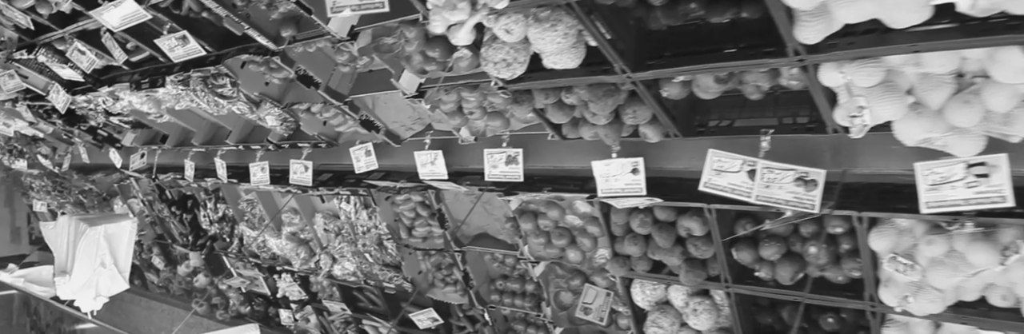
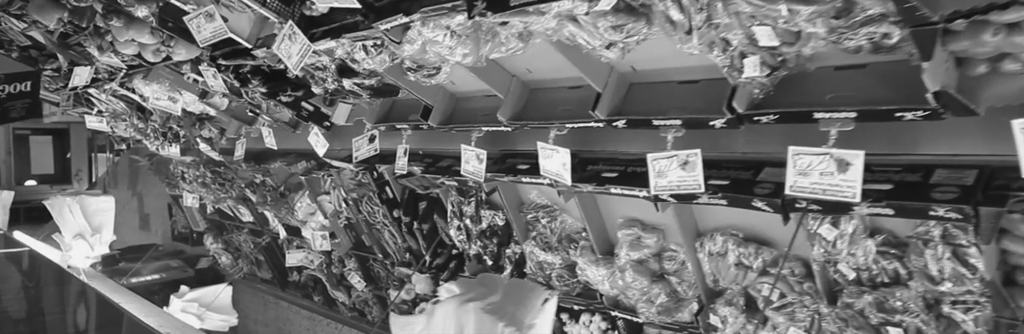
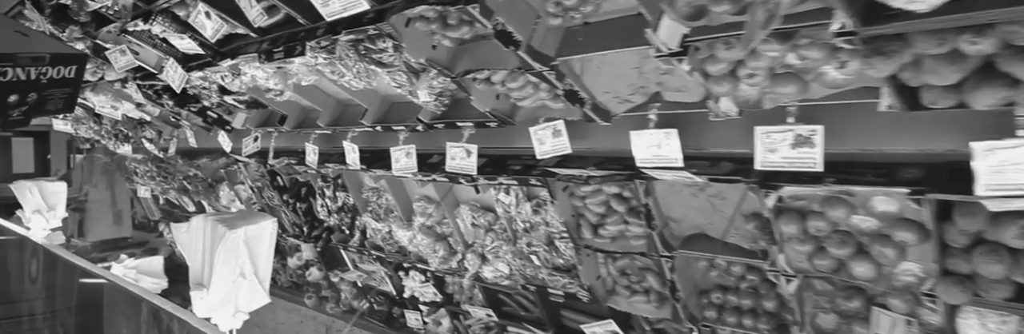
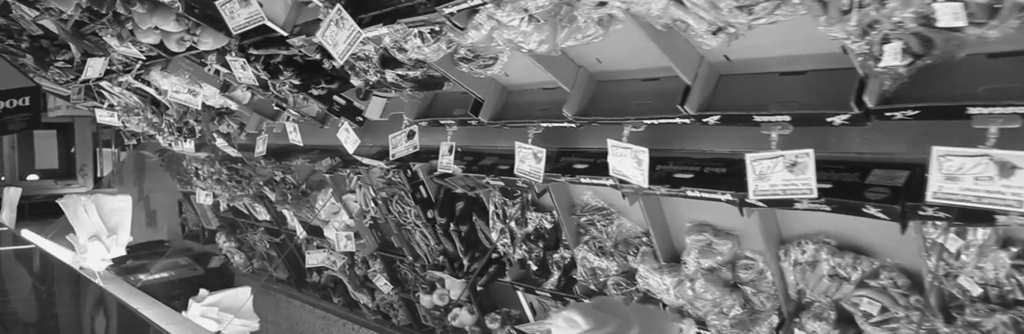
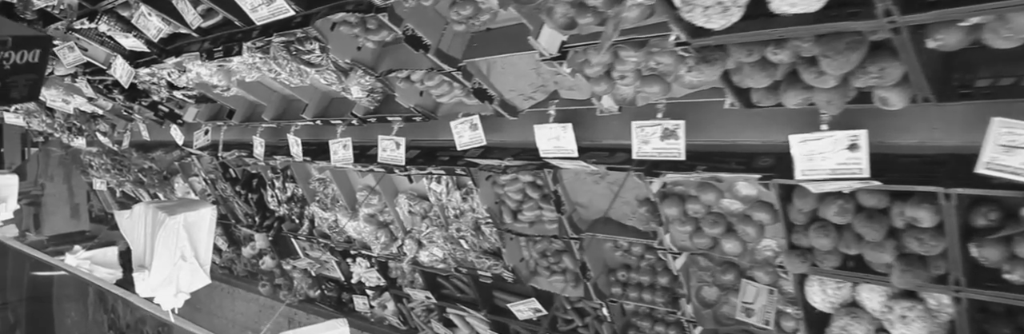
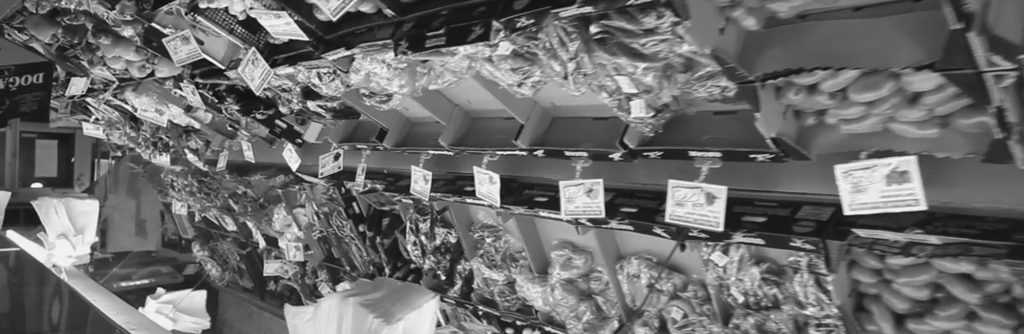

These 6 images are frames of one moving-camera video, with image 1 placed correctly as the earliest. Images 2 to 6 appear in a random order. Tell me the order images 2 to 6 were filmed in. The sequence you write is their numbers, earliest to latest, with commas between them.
5, 3, 6, 2, 4
